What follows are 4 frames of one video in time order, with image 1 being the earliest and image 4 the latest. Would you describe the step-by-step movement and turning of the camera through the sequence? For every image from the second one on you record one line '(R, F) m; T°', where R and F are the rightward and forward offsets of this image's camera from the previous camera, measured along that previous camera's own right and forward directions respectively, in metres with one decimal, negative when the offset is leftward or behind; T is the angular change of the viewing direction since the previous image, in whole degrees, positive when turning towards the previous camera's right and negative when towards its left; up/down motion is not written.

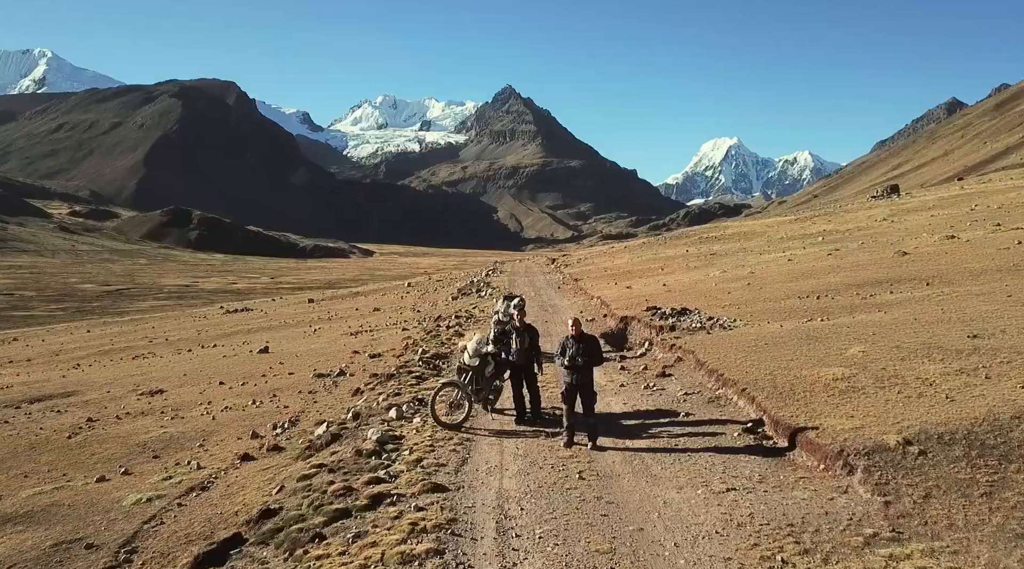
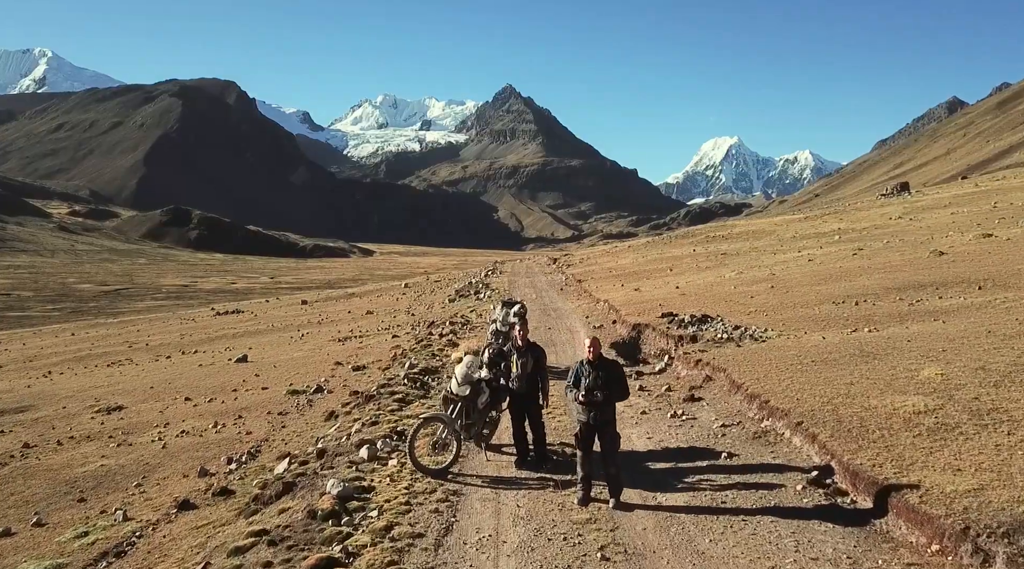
(0.0, +3.5) m; 0°
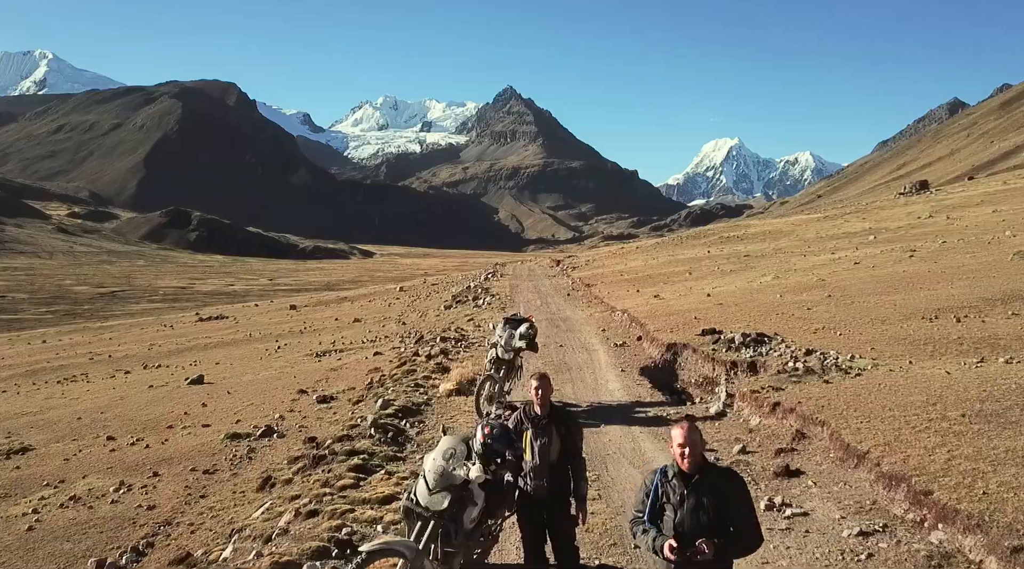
(-0.1, +6.1) m; 0°
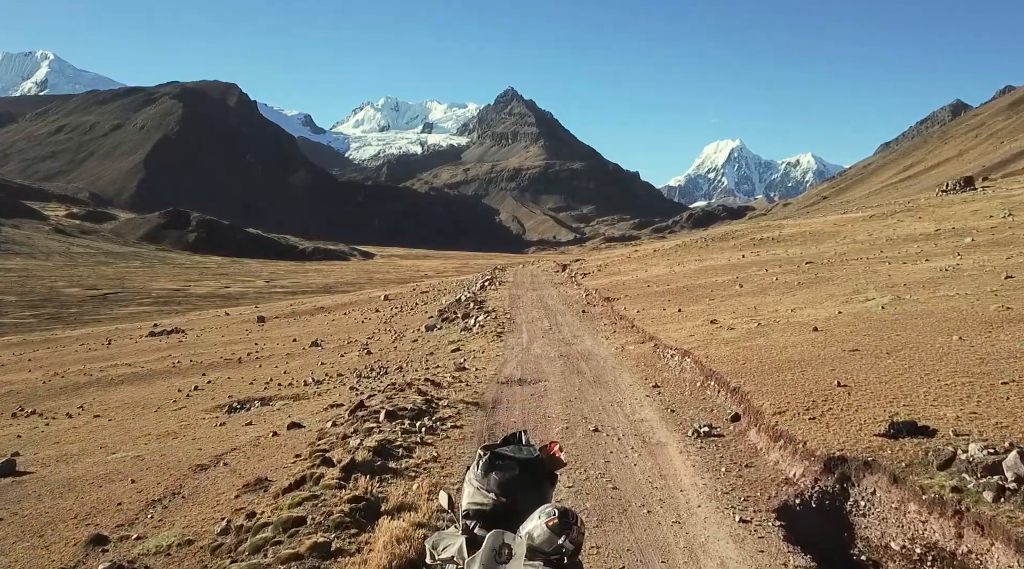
(+0.1, +13.0) m; 0°
